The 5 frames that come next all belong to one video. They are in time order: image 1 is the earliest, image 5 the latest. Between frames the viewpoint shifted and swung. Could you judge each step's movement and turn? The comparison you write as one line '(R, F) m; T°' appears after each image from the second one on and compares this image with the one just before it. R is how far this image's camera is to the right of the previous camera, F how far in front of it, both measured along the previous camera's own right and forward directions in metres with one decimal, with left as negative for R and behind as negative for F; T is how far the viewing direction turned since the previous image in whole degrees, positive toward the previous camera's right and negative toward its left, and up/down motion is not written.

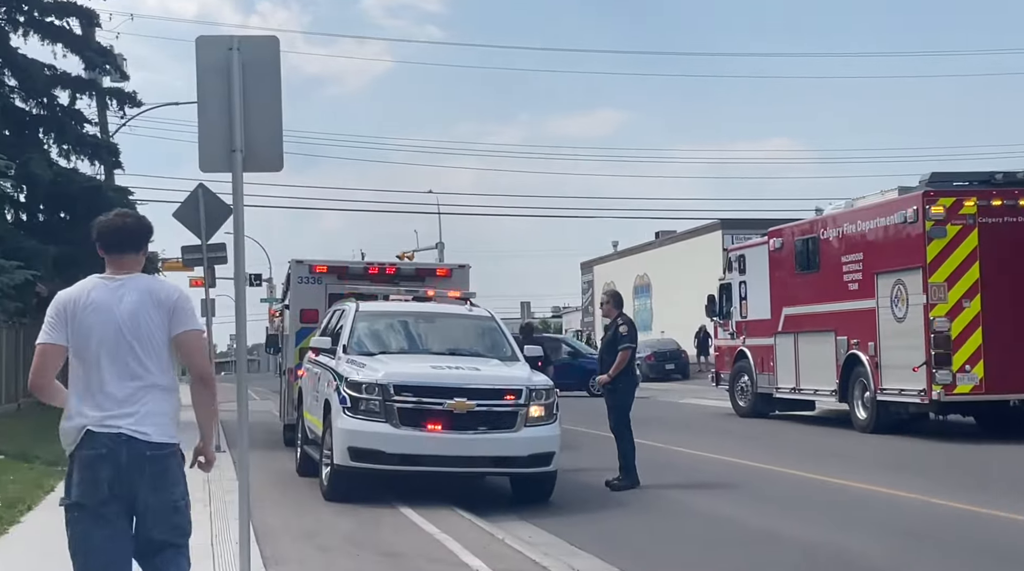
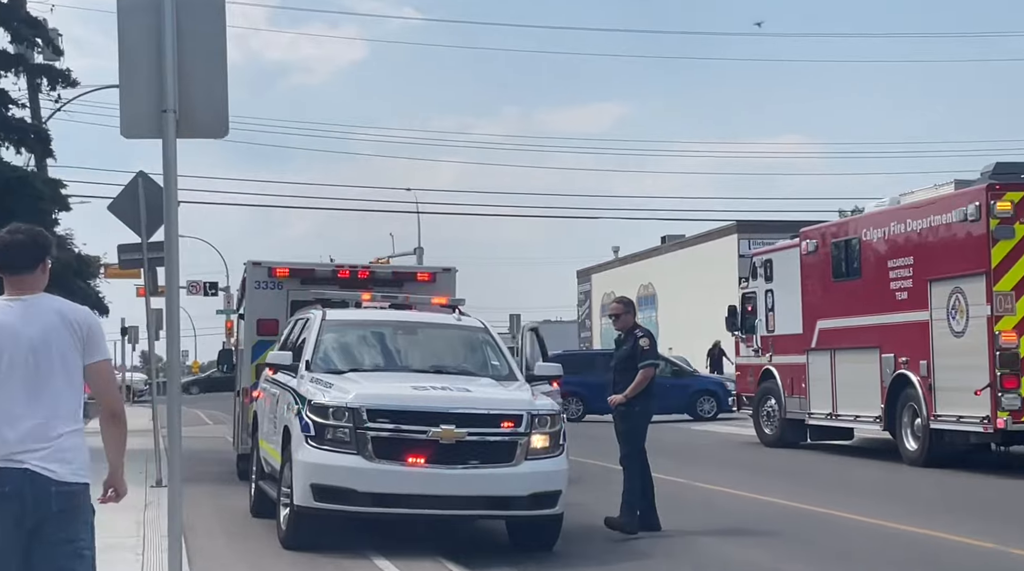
(-0.2, +2.5) m; +1°
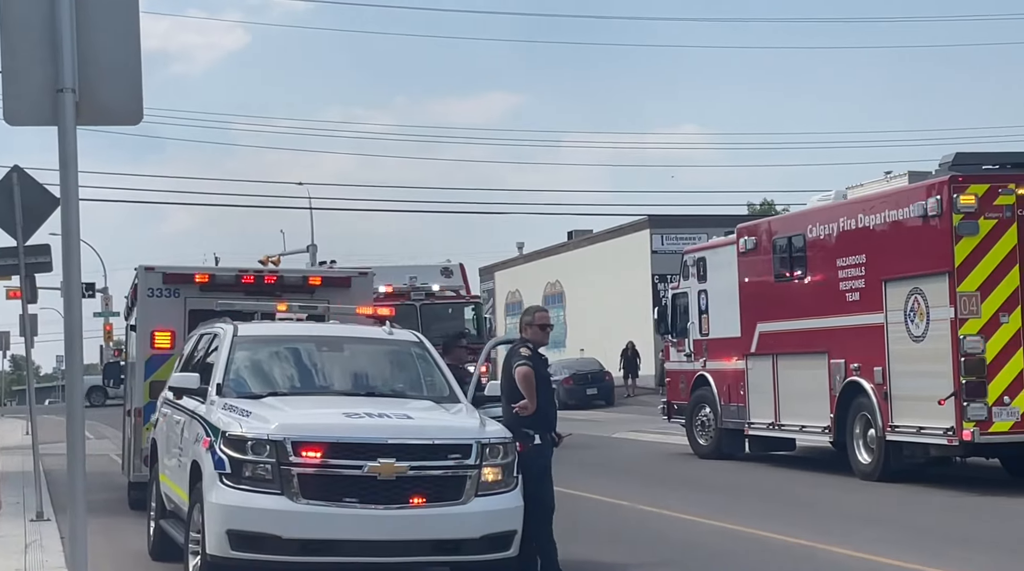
(-0.7, +1.5) m; +6°
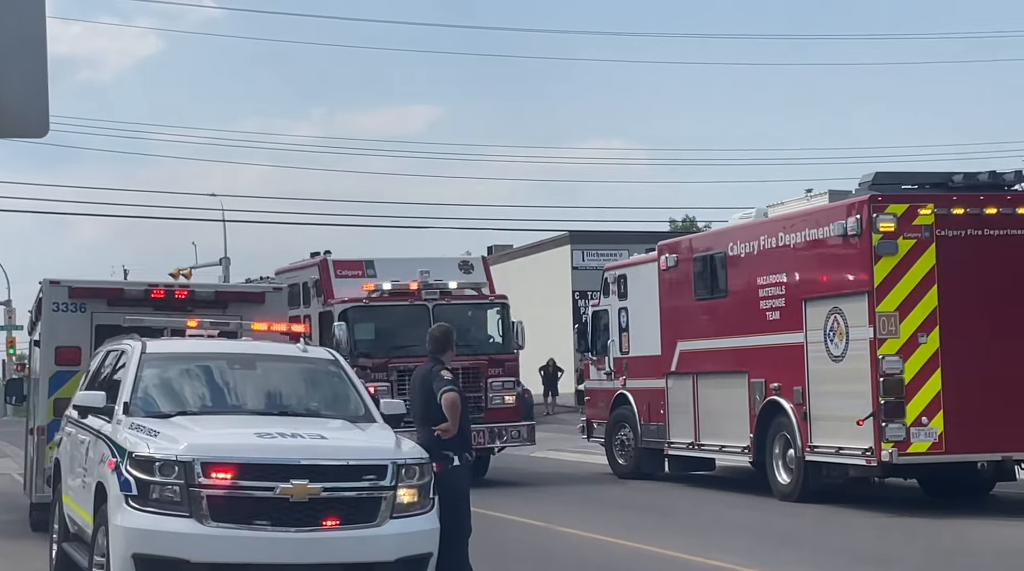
(0.0, +0.2) m; +3°
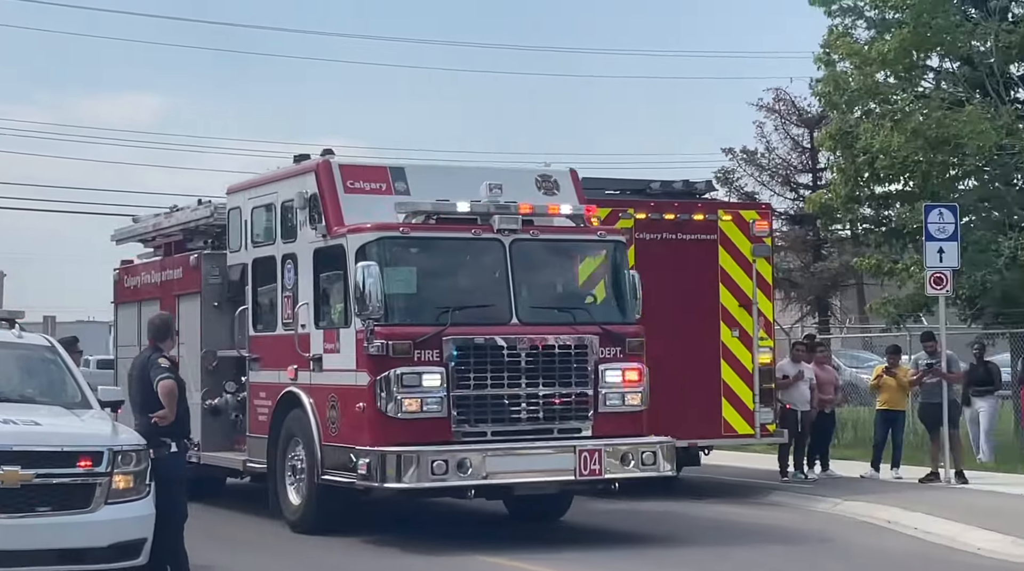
(-0.1, -0.4) m; +11°
